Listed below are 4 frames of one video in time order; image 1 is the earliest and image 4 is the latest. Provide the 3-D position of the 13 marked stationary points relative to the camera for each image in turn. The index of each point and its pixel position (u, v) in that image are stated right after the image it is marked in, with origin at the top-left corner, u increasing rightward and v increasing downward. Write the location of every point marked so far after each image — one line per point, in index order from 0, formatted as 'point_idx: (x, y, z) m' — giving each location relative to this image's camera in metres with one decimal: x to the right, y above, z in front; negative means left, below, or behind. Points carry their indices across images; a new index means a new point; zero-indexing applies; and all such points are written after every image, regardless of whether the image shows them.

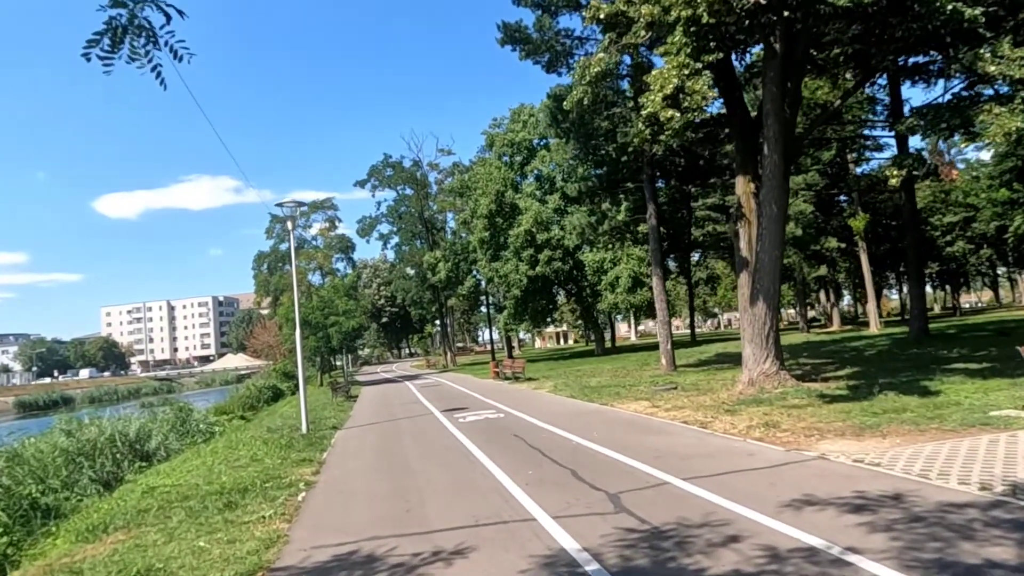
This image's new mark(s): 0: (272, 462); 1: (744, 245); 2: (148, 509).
0: (-4.0, -2.9, +11.7) m
1: (+5.7, +1.0, +17.2) m
2: (-4.7, -2.8, +9.0) m
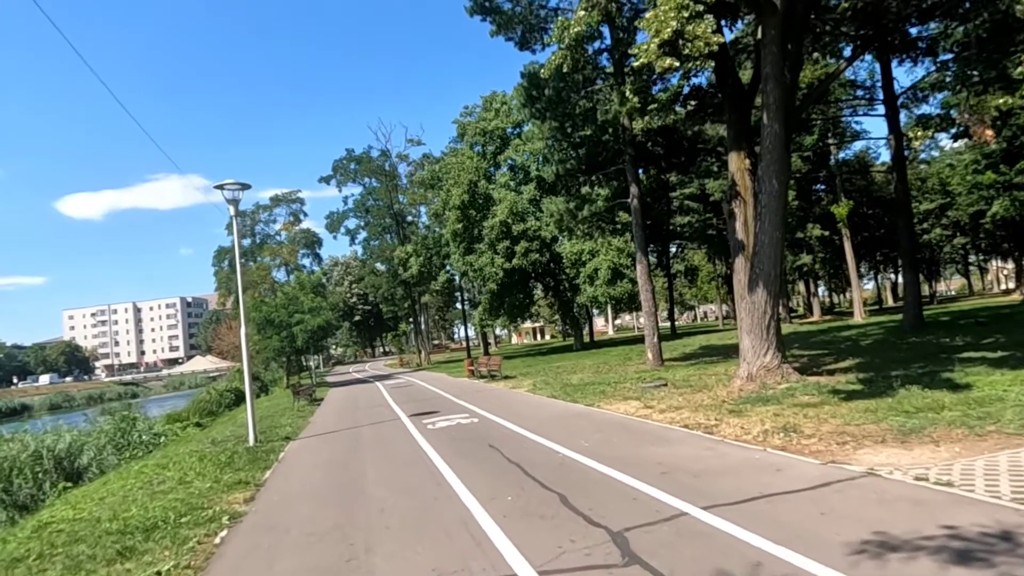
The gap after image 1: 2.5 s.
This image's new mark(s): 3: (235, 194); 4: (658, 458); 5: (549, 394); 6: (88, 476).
0: (-4.3, -2.7, +9.9) m
1: (+5.0, +1.4, +15.7) m
2: (-4.9, -2.7, +7.2) m
3: (-5.8, +2.0, +14.7) m
4: (+1.7, -2.0, +8.3) m
5: (+1.0, -2.7, +18.3) m
6: (-10.0, -4.4, +16.8) m
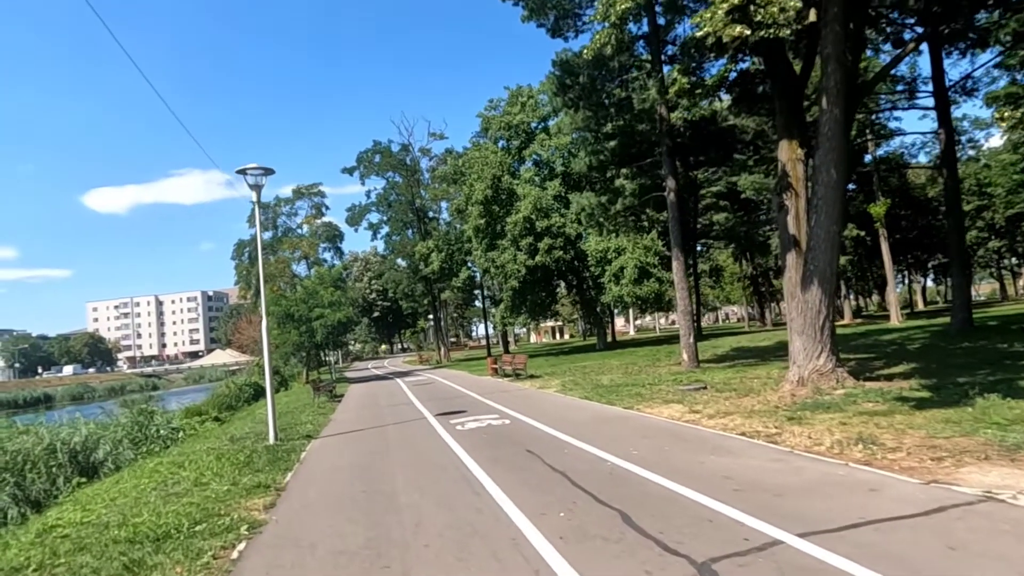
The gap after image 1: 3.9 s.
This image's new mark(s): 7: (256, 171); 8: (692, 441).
0: (-3.8, -2.6, +9.1) m
1: (+5.8, +1.4, +14.7) m
2: (-4.5, -2.6, +6.5) m
3: (-5.0, +2.2, +14.0) m
4: (+2.2, -1.9, +7.4) m
5: (+1.7, -2.6, +17.5) m
6: (-9.3, -4.2, +16.2) m
7: (-5.1, +2.3, +14.1) m
8: (+2.4, -2.0, +9.4) m
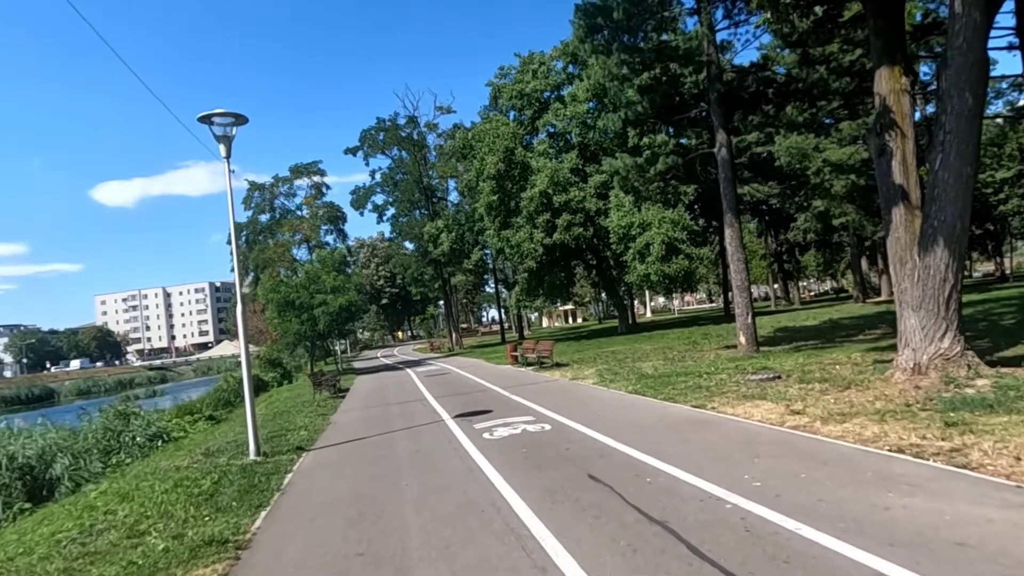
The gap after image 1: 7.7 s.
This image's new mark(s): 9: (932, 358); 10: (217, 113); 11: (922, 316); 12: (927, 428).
0: (-3.2, -2.3, +6.4) m
1: (+6.3, +2.0, +11.7) m
2: (-3.9, -2.4, +3.7) m
3: (-4.5, +2.5, +11.2) m
4: (+2.8, -1.5, +4.6) m
5: (+2.4, -2.1, +14.6) m
6: (-8.6, -3.9, +13.5) m
7: (-4.5, +2.7, +11.2) m
8: (+3.0, -1.6, +6.5) m
9: (+6.3, -1.0, +10.6) m
10: (-4.7, +2.8, +11.2) m
11: (+6.2, -0.4, +10.7) m
12: (+4.5, -1.5, +7.7) m
